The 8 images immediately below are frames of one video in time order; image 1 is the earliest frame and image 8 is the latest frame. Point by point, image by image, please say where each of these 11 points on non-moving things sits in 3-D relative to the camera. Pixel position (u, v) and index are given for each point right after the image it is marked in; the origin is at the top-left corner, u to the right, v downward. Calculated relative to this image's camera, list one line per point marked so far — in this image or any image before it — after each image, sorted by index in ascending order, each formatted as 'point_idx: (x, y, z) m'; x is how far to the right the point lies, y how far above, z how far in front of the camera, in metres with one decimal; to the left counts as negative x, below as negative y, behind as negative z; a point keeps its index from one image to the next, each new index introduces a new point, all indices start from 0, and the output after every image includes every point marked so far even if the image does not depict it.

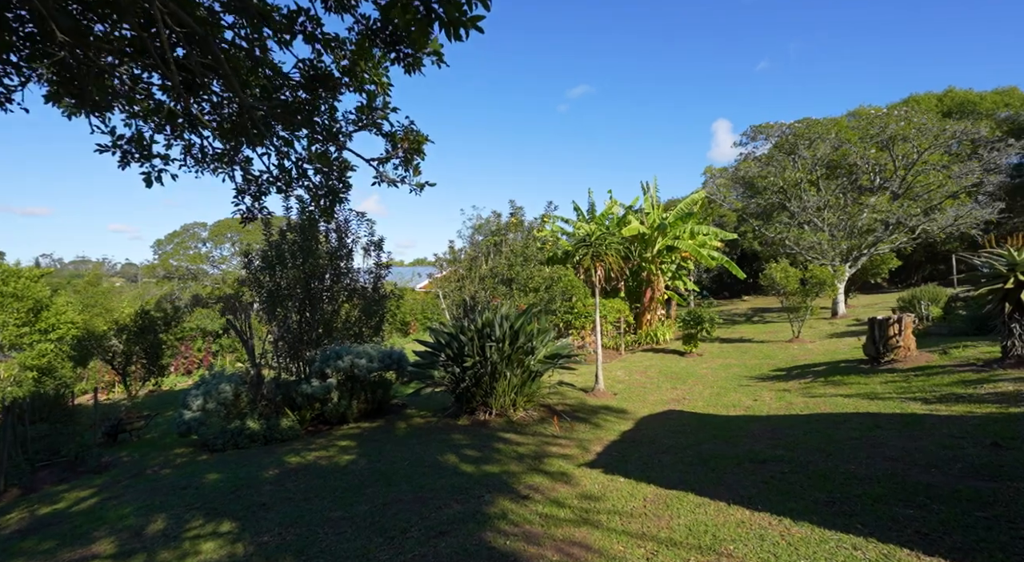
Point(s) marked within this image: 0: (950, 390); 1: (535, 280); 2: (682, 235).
0: (+8.3, -2.0, +10.8) m
1: (+0.4, -0.1, +11.3) m
2: (+5.1, +1.3, +17.7) m
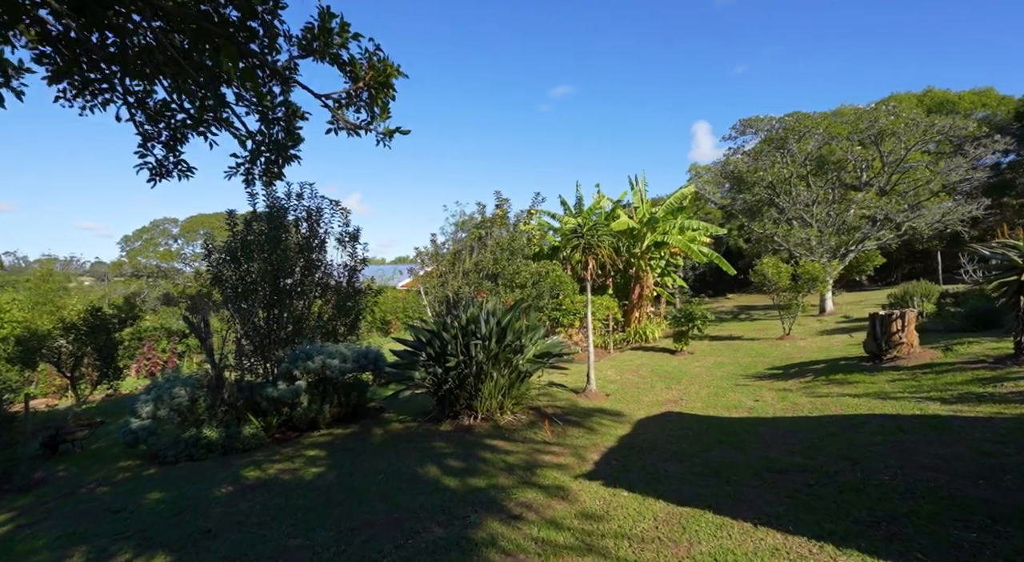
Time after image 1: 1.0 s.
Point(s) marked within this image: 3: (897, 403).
0: (+8.1, -1.9, +10.3) m
1: (+0.2, 0.0, +10.6) m
2: (+4.7, +1.4, +17.1) m
3: (+6.2, -2.0, +9.4) m
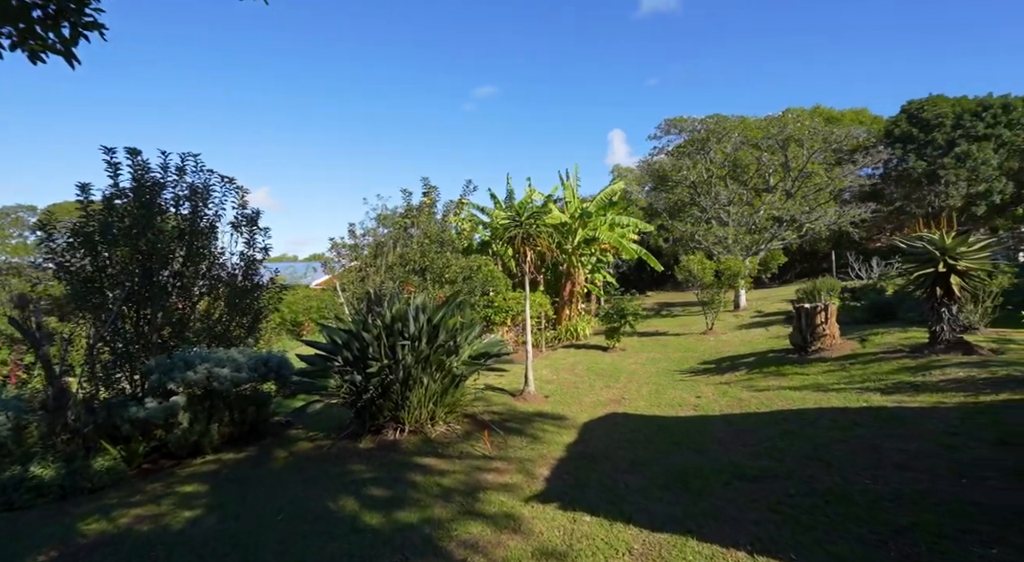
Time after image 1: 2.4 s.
0: (+6.9, -1.7, +10.4) m
1: (-1.0, +0.2, +9.6) m
2: (+2.6, +1.5, +16.6) m
3: (+5.1, -1.8, +9.2) m
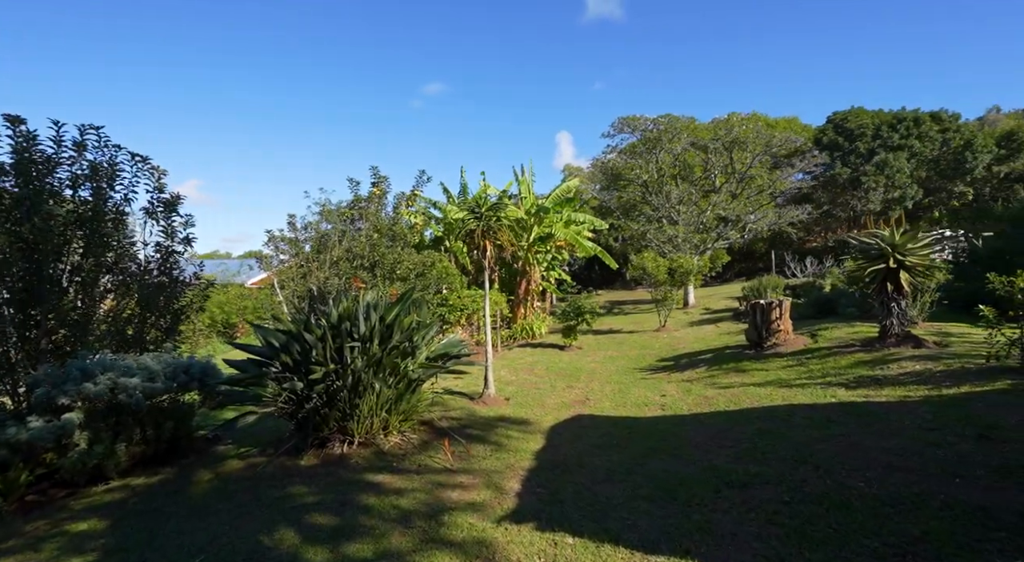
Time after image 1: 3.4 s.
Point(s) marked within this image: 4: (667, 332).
0: (+6.1, -1.6, +10.3) m
1: (-1.6, +0.2, +8.8) m
2: (+1.3, +1.6, +16.1) m
3: (+4.5, -1.7, +9.0) m
4: (+5.2, -1.7, +19.8) m
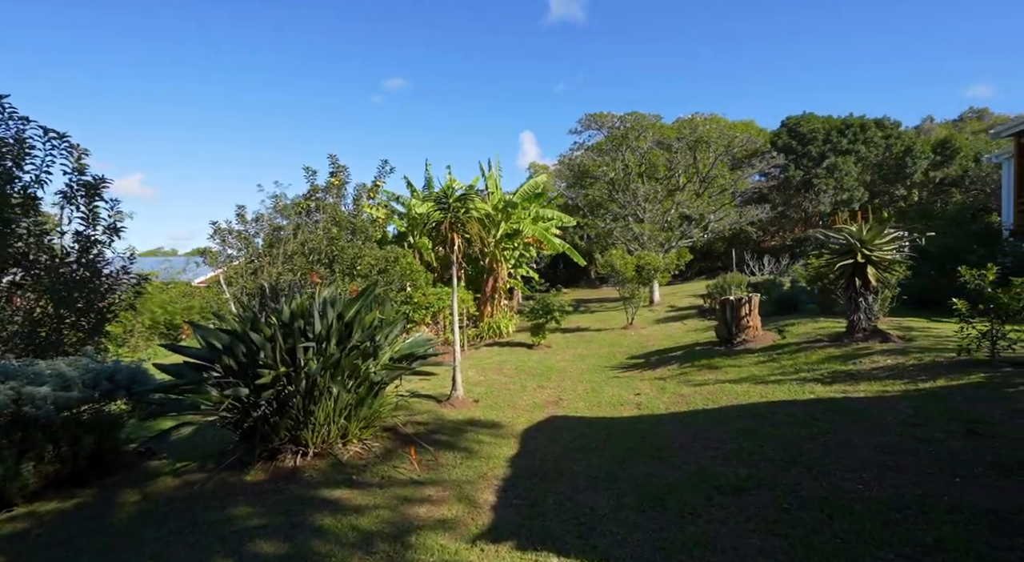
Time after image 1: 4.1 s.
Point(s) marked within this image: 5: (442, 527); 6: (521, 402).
0: (+5.6, -1.5, +10.2) m
1: (-2.1, +0.3, +8.3) m
2: (+0.4, +1.7, +15.7) m
3: (+4.1, -1.6, +8.8) m
4: (+4.1, -1.6, +19.6) m
5: (-0.5, -1.6, +3.8) m
6: (+0.1, -1.7, +8.2) m
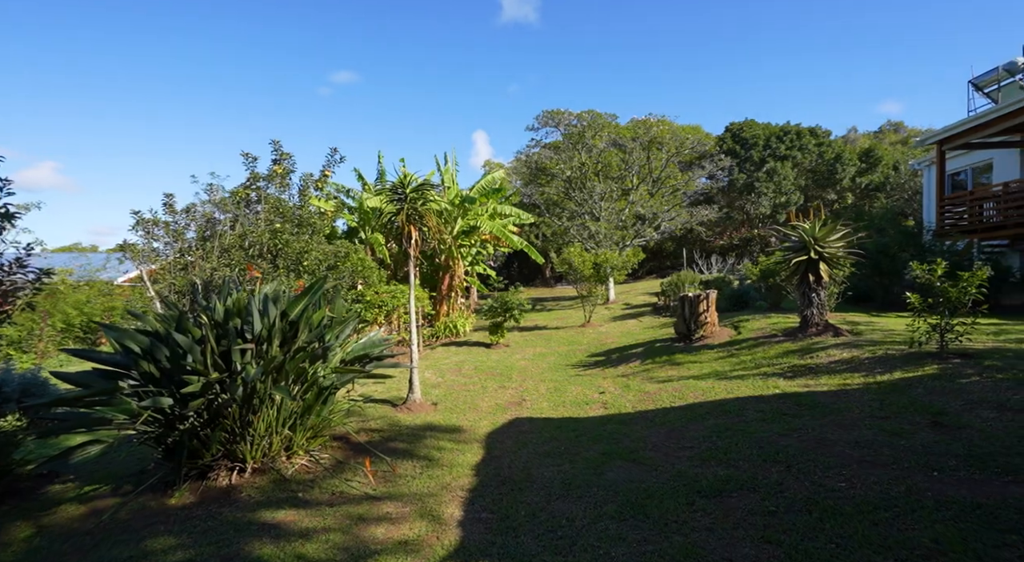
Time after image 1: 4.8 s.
0: (+4.9, -1.4, +10.2) m
1: (-2.6, +0.3, +7.7) m
2: (-0.8, +1.7, +15.3) m
3: (+3.5, -1.5, +8.7) m
4: (+2.7, -1.5, +19.4) m
5: (-0.6, -1.5, +3.4) m
6: (-0.4, -1.6, +7.8) m
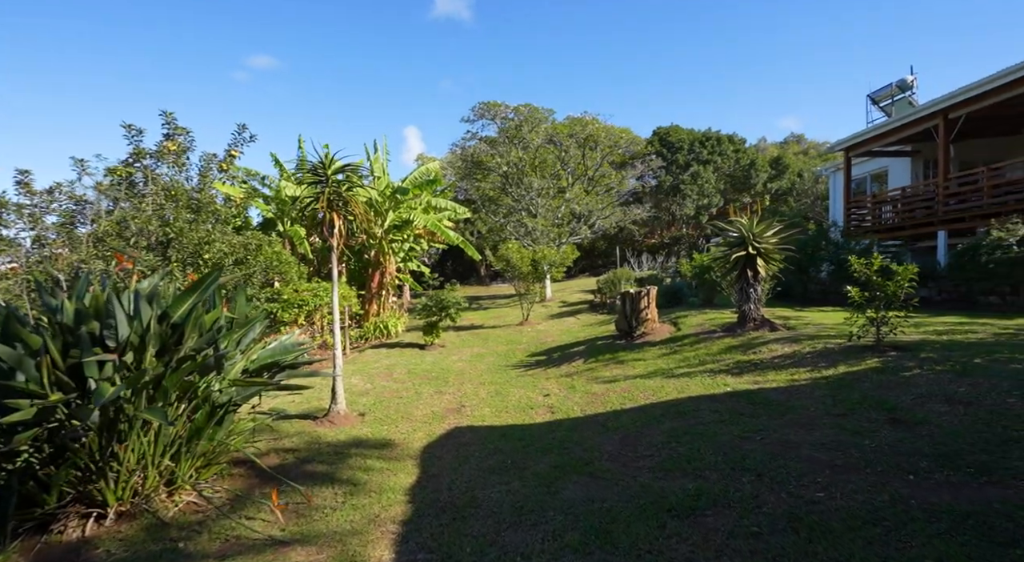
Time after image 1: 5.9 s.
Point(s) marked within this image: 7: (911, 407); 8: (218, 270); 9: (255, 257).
0: (+3.8, -1.3, +10.1) m
1: (-3.4, +0.4, +6.7) m
2: (-2.4, +1.8, +14.5) m
3: (+2.6, -1.4, +8.4) m
4: (+0.6, -1.4, +18.9) m
5: (-0.9, -1.5, +2.6) m
6: (-1.1, -1.6, +7.1) m
7: (+4.2, -1.3, +6.1) m
8: (-2.0, +0.1, +3.9) m
9: (-3.4, +0.3, +7.7) m
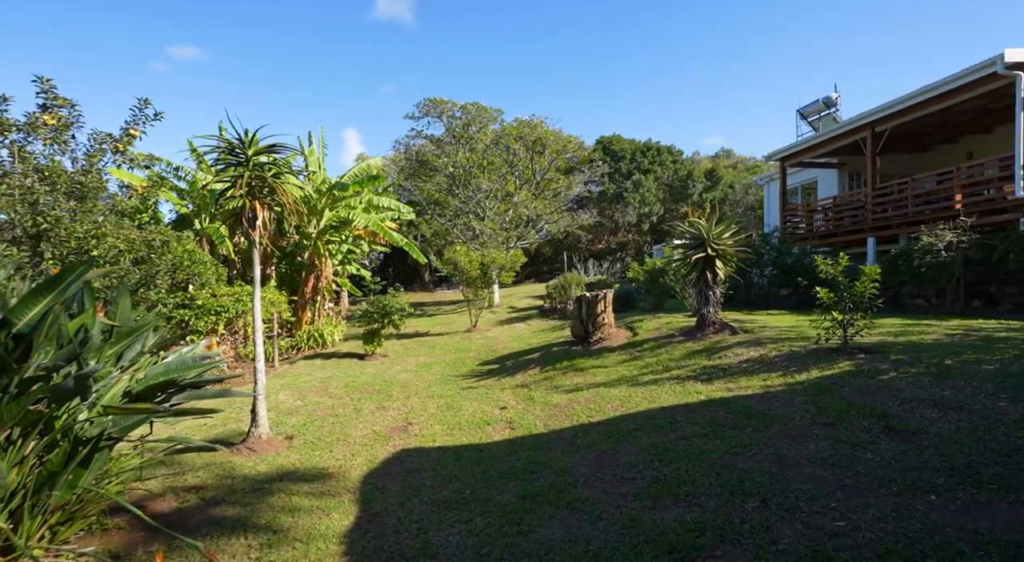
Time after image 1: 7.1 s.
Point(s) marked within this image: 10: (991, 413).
0: (+3.1, -1.3, +9.6) m
1: (-3.8, +0.4, +5.6) m
2: (-3.5, +1.7, +13.4) m
3: (+2.0, -1.4, +7.8) m
4: (-0.9, -1.6, +18.1) m
5: (-0.9, -1.4, +1.7) m
6: (-1.6, -1.6, +6.1) m
7: (+3.8, -1.3, +5.7) m
8: (-2.1, +0.1, +2.9) m
9: (-3.9, +0.3, +6.6) m
10: (+4.4, -1.2, +5.4) m
